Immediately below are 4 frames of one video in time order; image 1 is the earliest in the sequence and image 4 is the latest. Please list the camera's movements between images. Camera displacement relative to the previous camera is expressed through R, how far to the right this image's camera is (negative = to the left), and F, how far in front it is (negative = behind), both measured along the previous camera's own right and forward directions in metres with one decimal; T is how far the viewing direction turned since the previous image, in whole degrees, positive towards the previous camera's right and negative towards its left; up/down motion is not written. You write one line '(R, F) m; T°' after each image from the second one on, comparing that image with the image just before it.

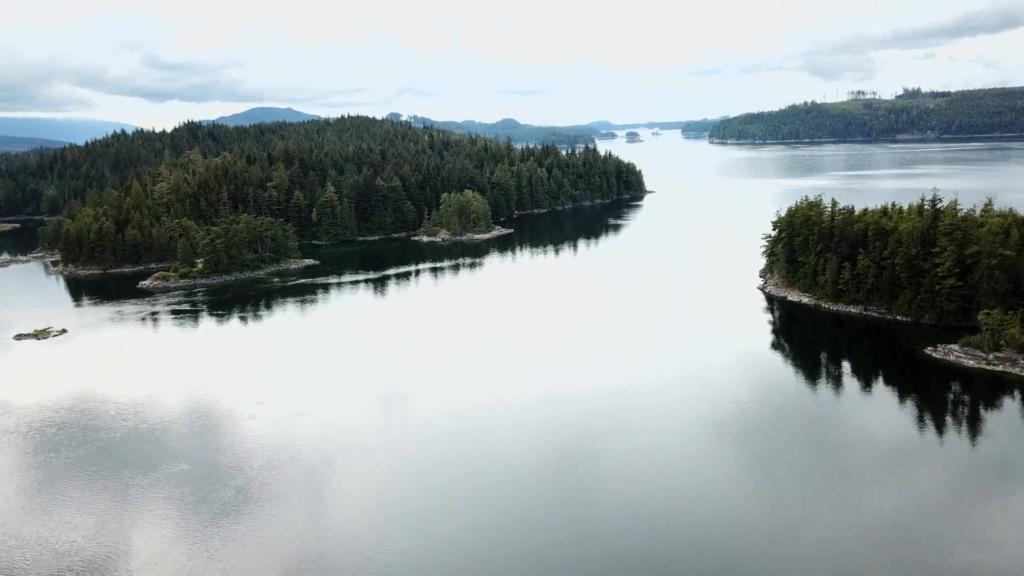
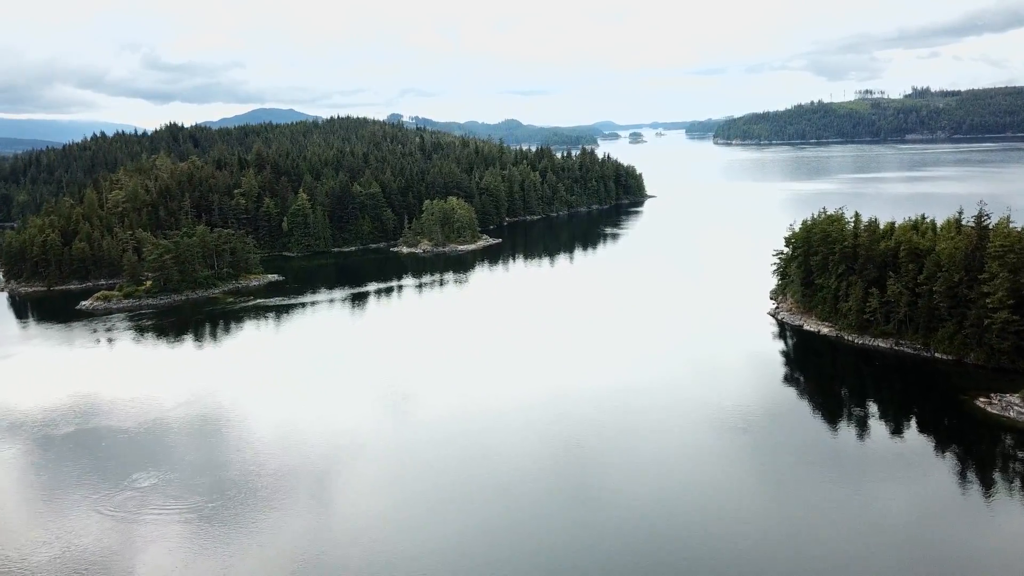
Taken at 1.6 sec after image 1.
(+1.1, +3.5) m; 0°
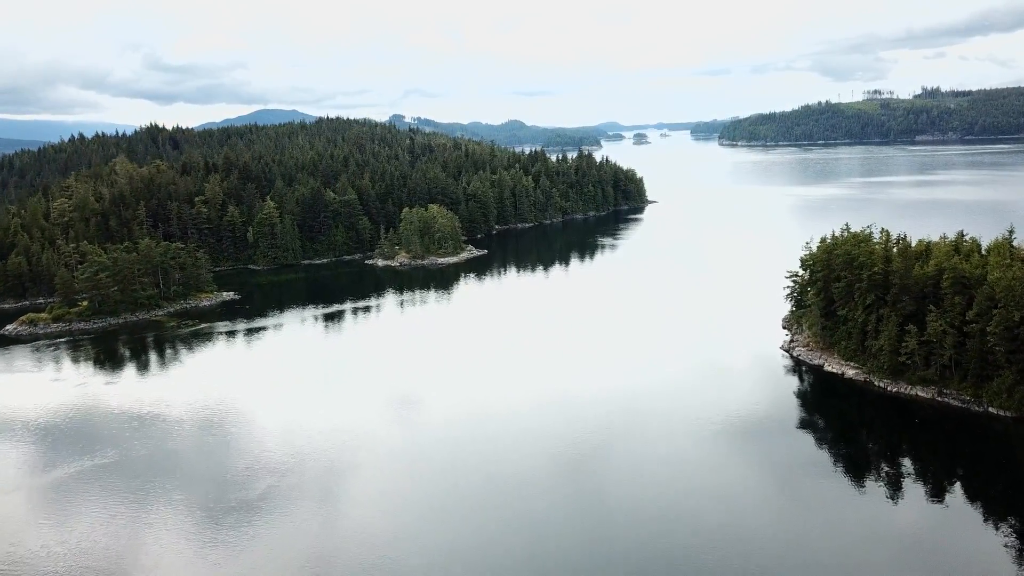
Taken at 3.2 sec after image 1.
(+1.1, +3.5) m; 0°
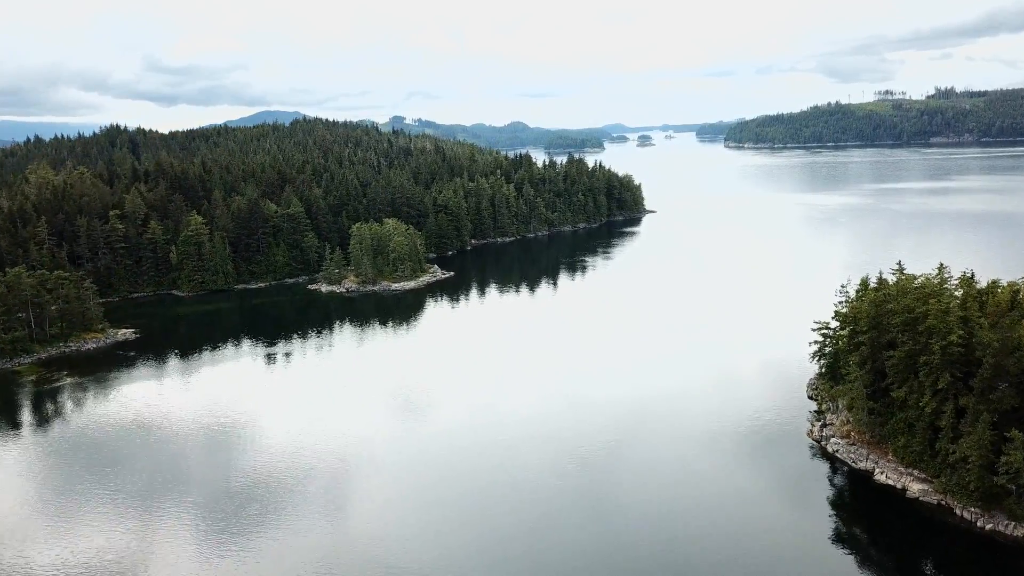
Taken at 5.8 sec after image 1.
(+1.8, +5.8) m; 0°
